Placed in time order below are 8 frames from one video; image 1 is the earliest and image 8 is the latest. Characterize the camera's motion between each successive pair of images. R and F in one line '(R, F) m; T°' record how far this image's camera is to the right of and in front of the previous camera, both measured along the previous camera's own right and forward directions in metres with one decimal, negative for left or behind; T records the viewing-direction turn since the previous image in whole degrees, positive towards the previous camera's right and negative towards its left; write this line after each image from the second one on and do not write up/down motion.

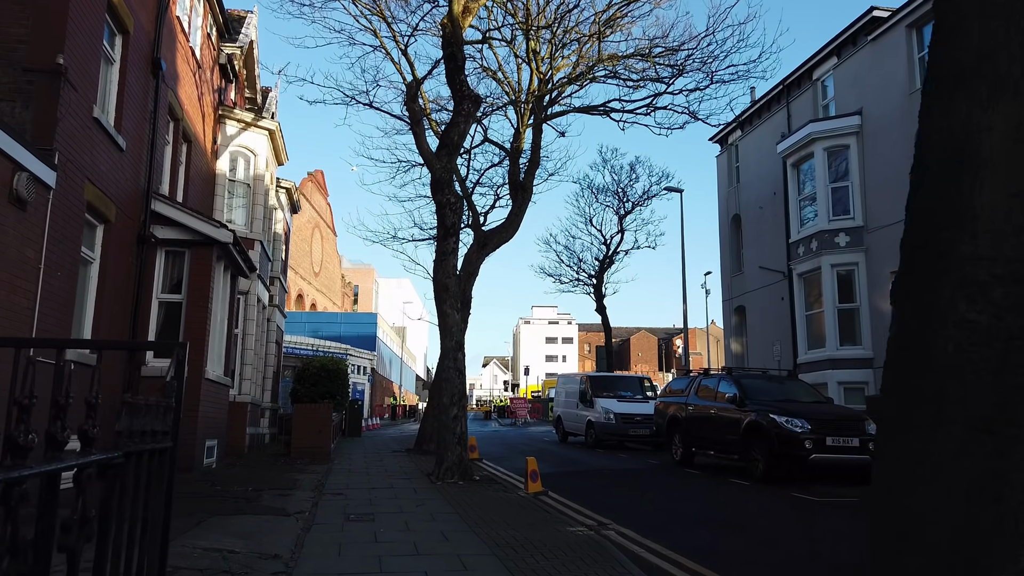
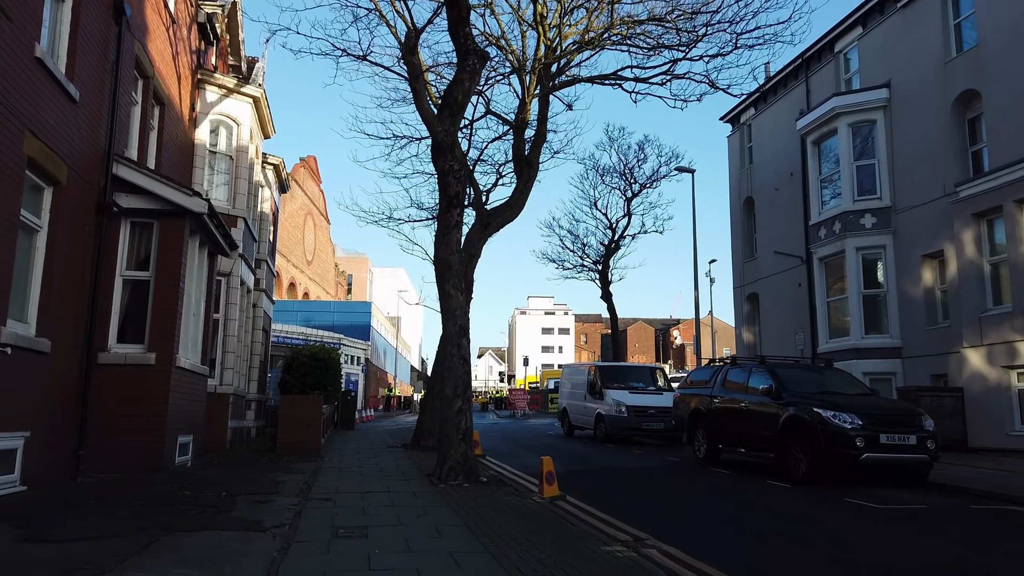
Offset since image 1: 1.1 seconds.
(-0.3, +1.5) m; 0°
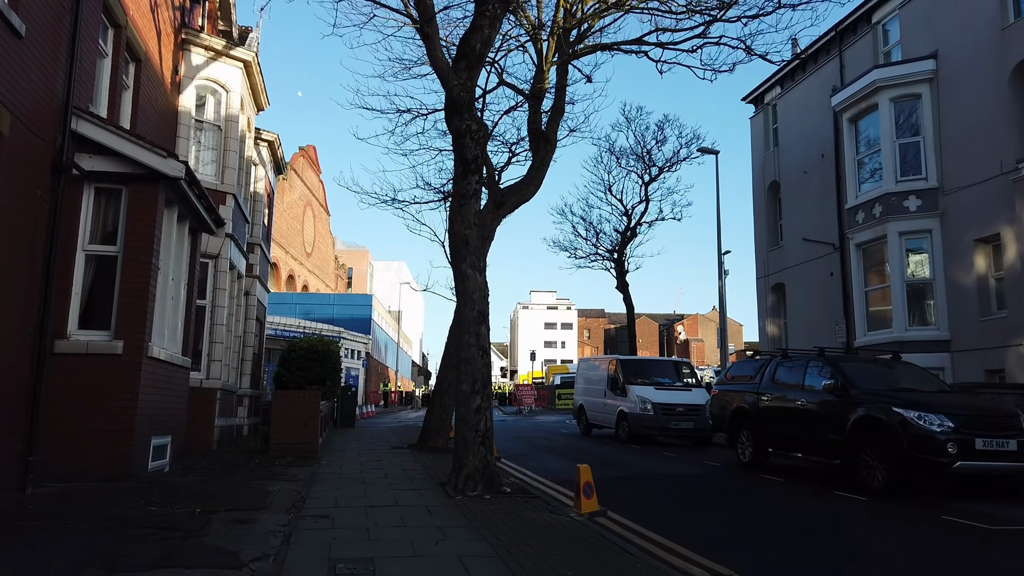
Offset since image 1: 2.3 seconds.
(-0.4, +1.6) m; 0°
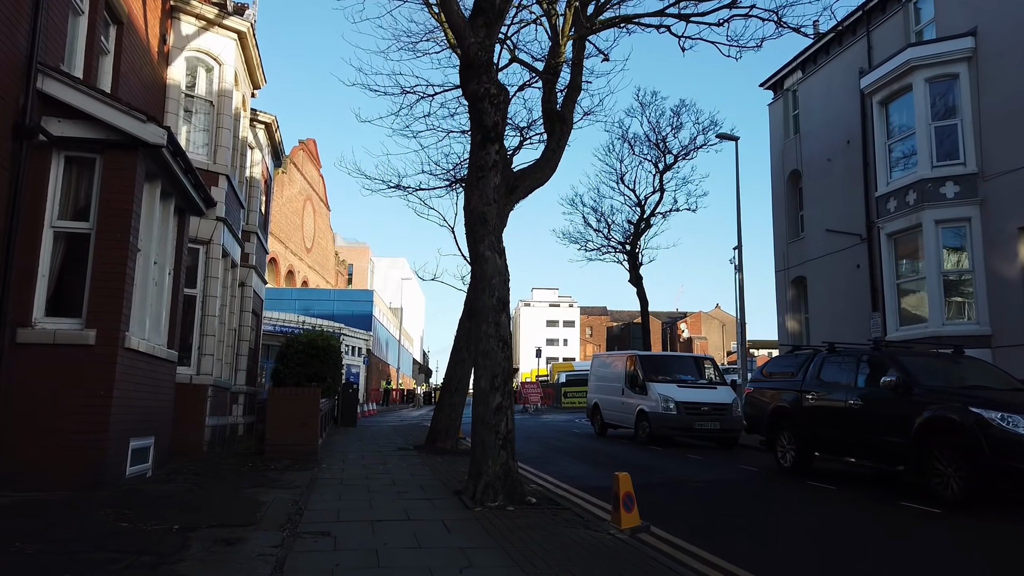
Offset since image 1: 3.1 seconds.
(-0.3, +1.1) m; 0°
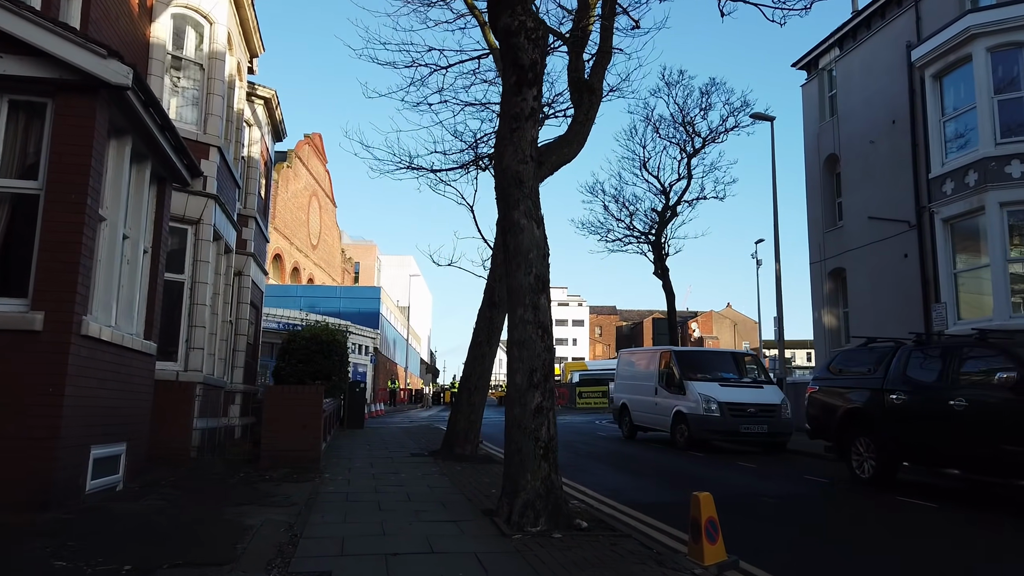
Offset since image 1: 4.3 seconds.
(-0.3, +1.6) m; 0°
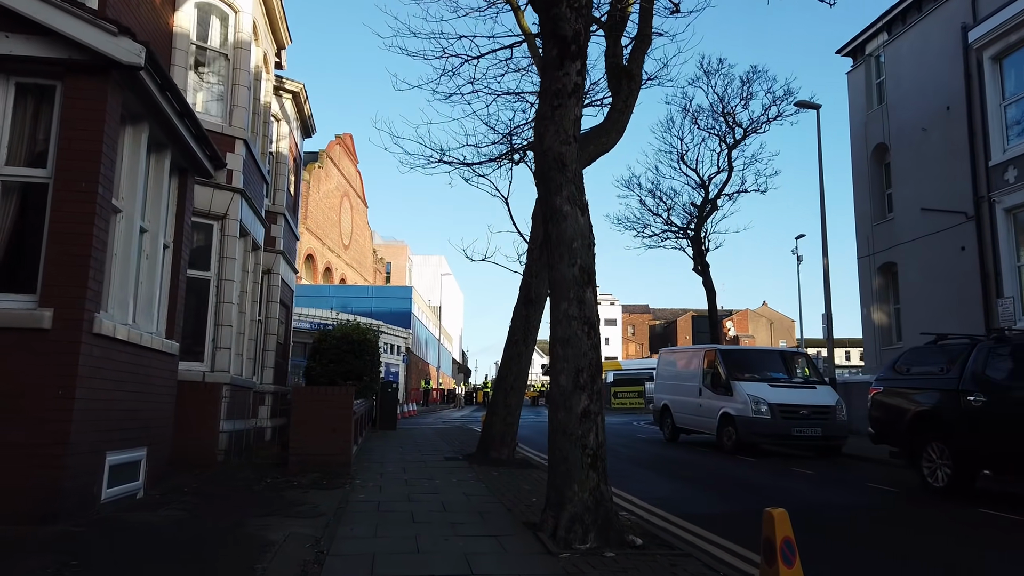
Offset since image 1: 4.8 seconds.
(-0.1, +0.6) m; -2°
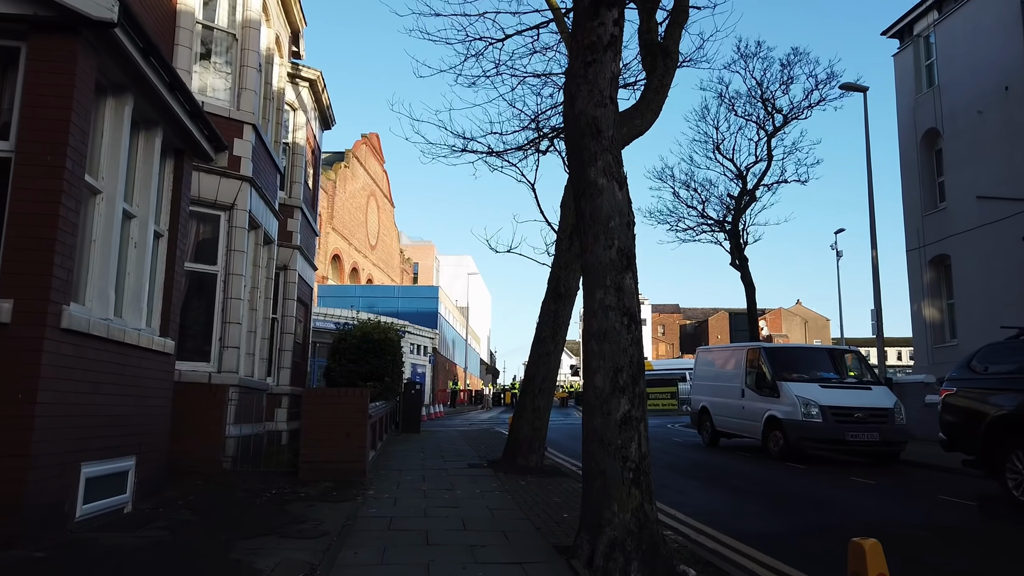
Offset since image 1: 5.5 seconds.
(0.0, +0.9) m; -2°
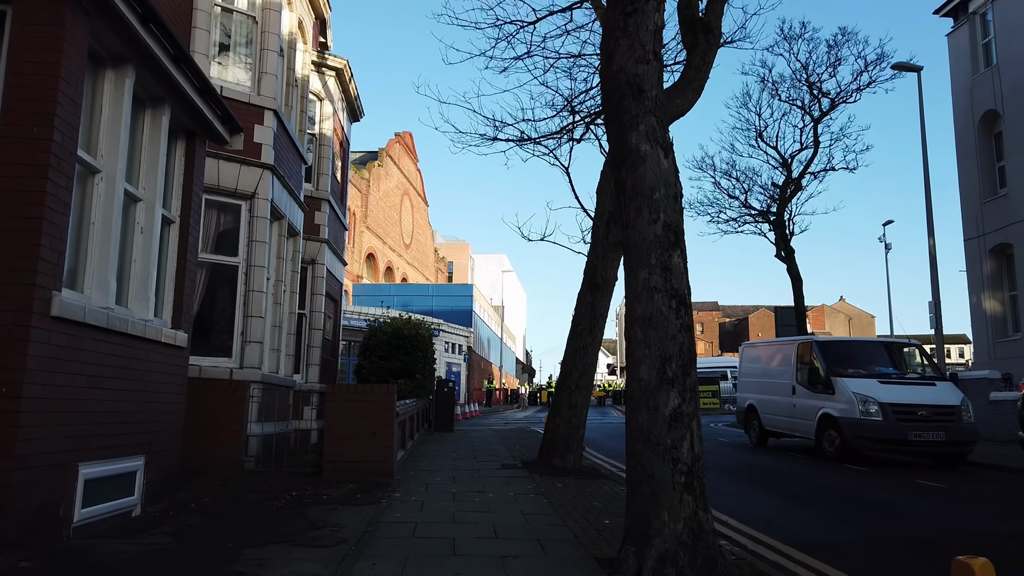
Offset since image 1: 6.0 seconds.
(0.0, +0.6) m; -3°
